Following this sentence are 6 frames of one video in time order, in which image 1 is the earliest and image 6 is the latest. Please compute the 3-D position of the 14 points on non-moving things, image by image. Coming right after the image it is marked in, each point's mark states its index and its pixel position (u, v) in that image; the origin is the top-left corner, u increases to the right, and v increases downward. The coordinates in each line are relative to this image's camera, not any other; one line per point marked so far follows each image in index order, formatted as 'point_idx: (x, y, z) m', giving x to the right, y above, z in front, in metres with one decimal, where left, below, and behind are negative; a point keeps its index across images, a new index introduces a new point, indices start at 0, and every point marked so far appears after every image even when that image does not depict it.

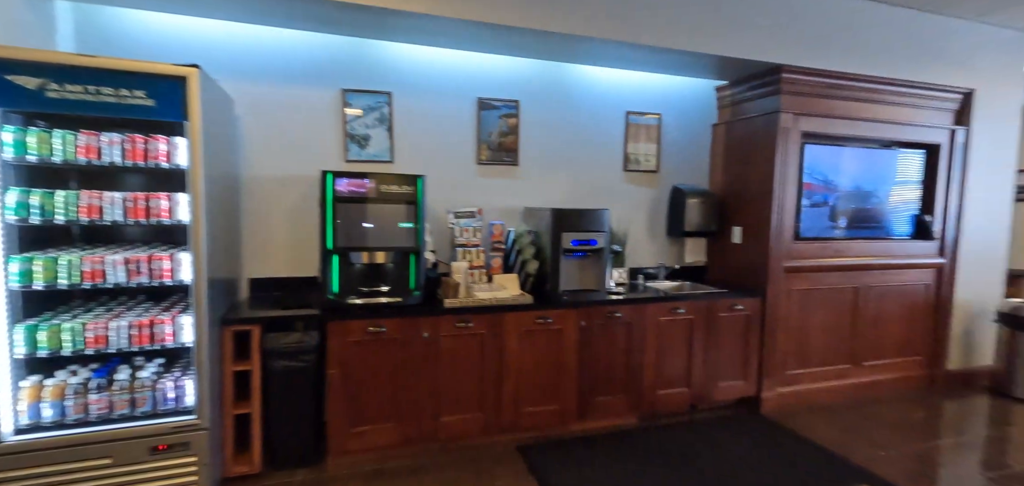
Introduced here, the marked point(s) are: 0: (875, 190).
0: (+2.7, +0.4, +3.5) m
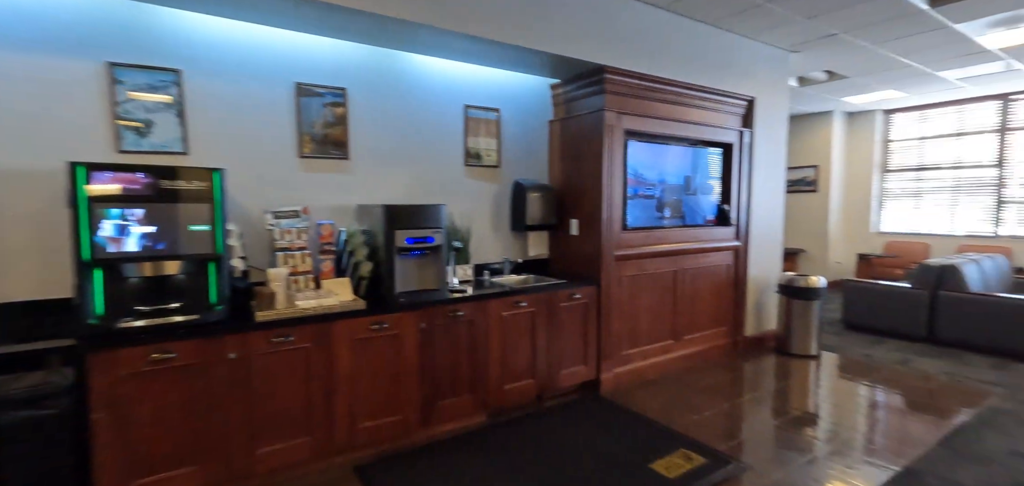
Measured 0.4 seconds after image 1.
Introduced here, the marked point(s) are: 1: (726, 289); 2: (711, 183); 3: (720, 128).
0: (+1.5, +0.5, +3.9) m
1: (+1.9, -0.4, +4.2) m
2: (+1.7, +0.5, +4.1) m
3: (+1.7, +1.0, +4.0) m
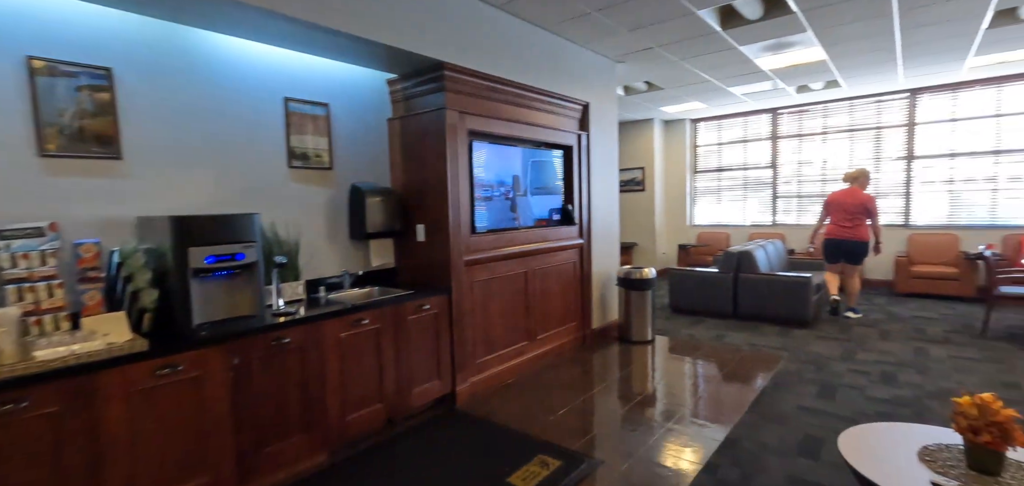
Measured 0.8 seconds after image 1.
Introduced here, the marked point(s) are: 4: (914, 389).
0: (+0.2, +0.5, +4.0) m
1: (+0.6, -0.4, +4.4) m
2: (+0.4, +0.5, +4.3) m
3: (+0.4, +1.0, +4.1) m
4: (+2.8, -1.0, +3.3) m
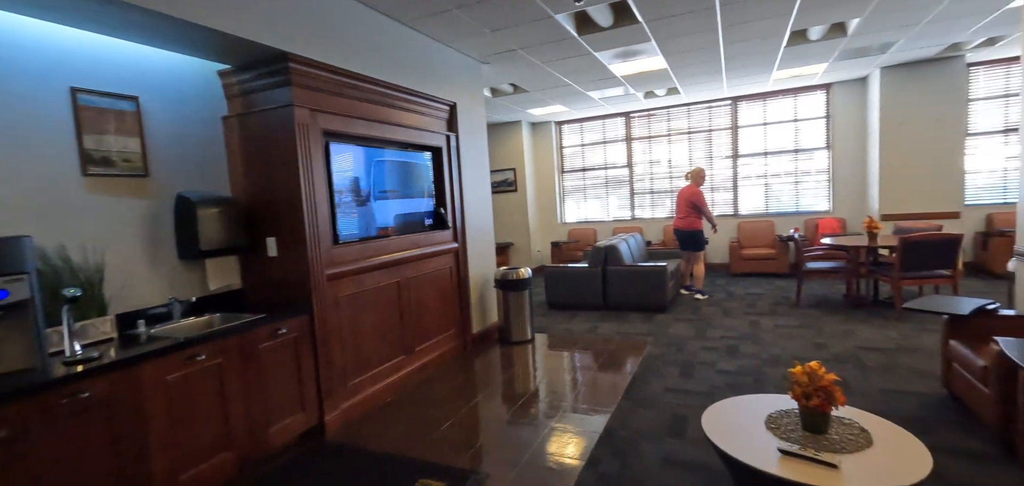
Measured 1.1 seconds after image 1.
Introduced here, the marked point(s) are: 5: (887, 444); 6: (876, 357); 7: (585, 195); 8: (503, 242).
0: (-0.9, +0.4, +3.8) m
1: (-0.5, -0.4, +4.3) m
2: (-0.7, +0.5, +4.1) m
3: (-0.7, +0.9, +4.0) m
4: (+1.9, -0.9, +3.8) m
5: (+1.4, -0.7, +1.8) m
6: (+2.8, -0.9, +3.7) m
7: (+1.4, +0.9, +9.0) m
8: (-0.2, 0.0, +8.7) m
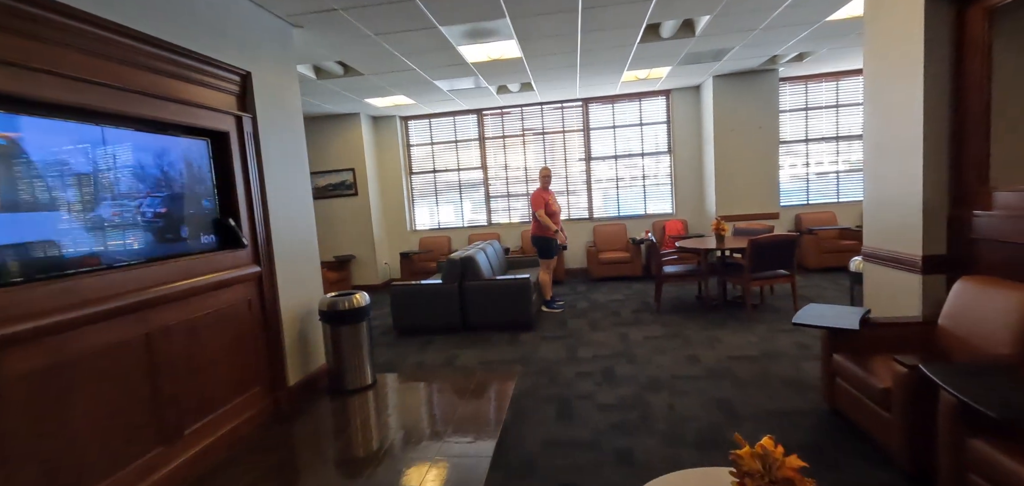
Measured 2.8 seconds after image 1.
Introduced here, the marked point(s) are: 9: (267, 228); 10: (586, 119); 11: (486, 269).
0: (-1.9, +0.3, +2.5) m
1: (-1.7, -0.6, +3.1) m
2: (-1.8, +0.3, +2.8) m
3: (-1.8, +0.8, +2.7) m
4: (+0.8, -1.0, +3.3) m
5: (+0.9, -0.8, +1.2) m
6: (+1.7, -0.9, +3.5) m
7: (-1.3, +0.7, +8.1) m
8: (-2.6, -0.2, +7.5) m
9: (-1.7, +0.1, +3.2) m
10: (+1.2, +2.0, +7.7) m
11: (-0.3, -0.3, +5.2) m
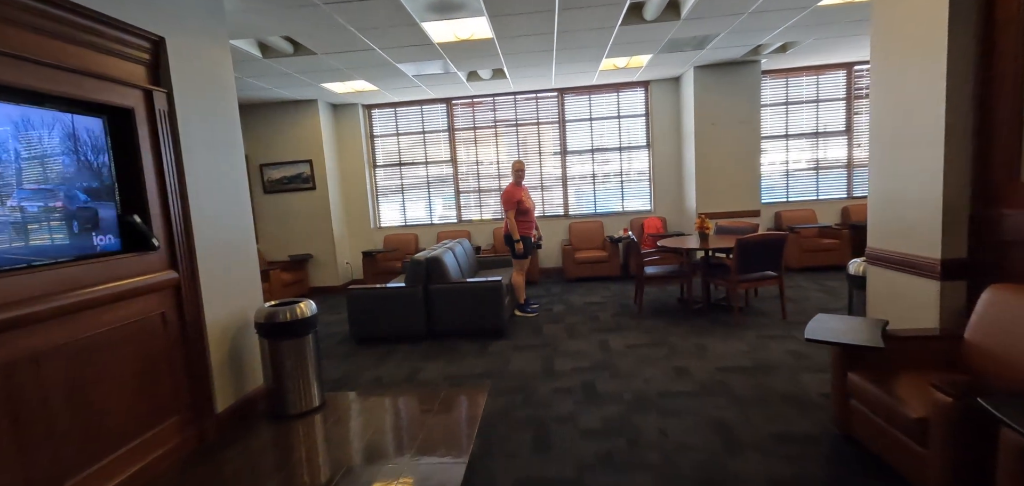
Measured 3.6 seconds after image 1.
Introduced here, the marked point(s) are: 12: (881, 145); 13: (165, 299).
0: (-2.0, +0.3, +2.0) m
1: (-1.8, -0.6, +2.6) m
2: (-2.0, +0.3, +2.3) m
3: (-1.9, +0.8, +2.2) m
4: (+0.6, -1.0, +3.0) m
5: (+0.8, -0.8, +0.9) m
6: (+1.5, -0.9, +3.2) m
7: (-1.7, +0.8, +7.6) m
8: (-3.0, -0.2, +6.9) m
9: (-1.8, +0.1, +2.7) m
10: (+0.8, +2.0, +7.3) m
11: (-0.6, -0.3, +4.8) m
12: (+2.2, +0.6, +2.9) m
13: (-1.9, -0.3, +2.6) m
